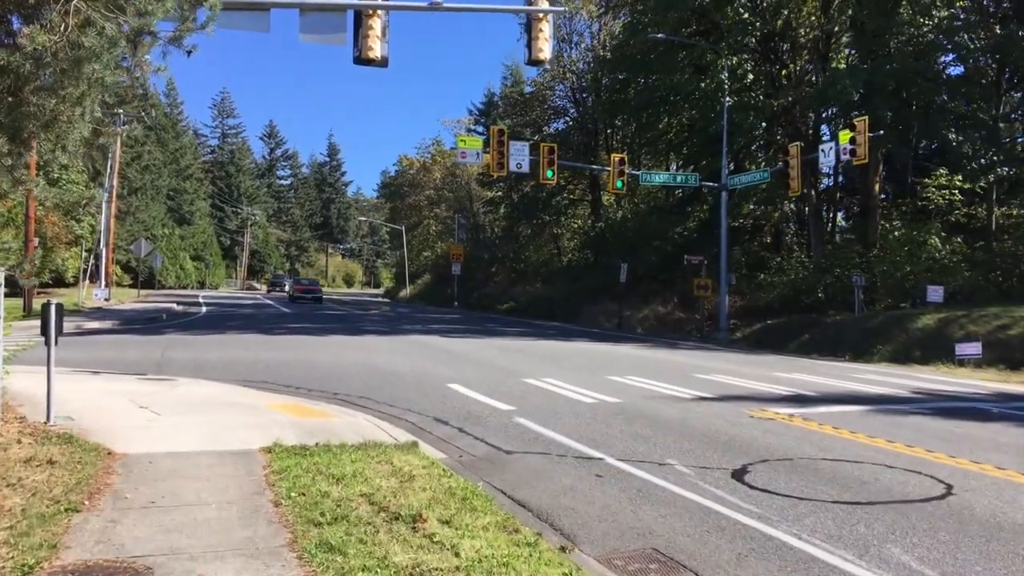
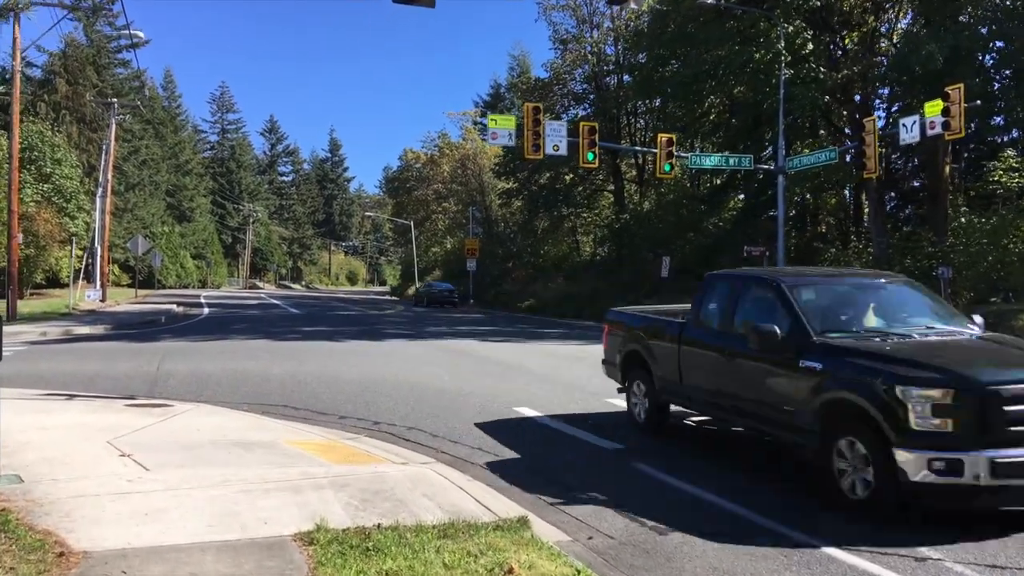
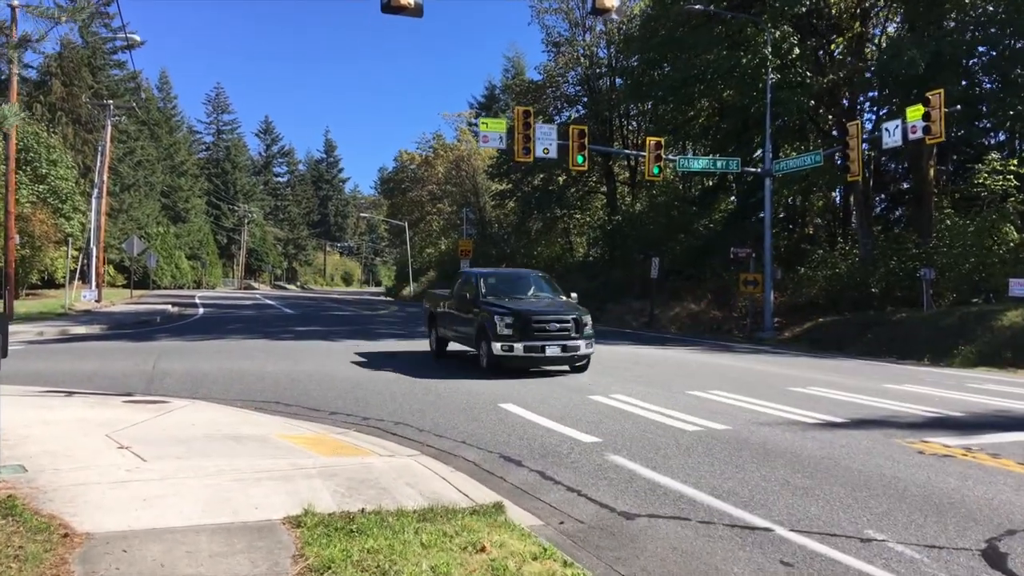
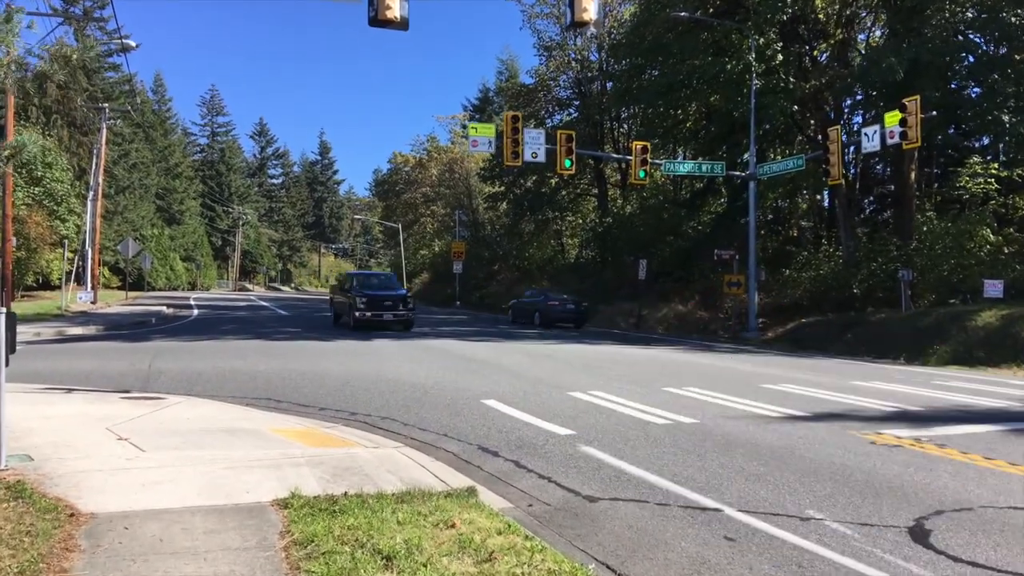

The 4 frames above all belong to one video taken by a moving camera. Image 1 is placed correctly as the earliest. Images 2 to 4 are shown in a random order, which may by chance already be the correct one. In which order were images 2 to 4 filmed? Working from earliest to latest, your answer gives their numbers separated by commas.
4, 3, 2
